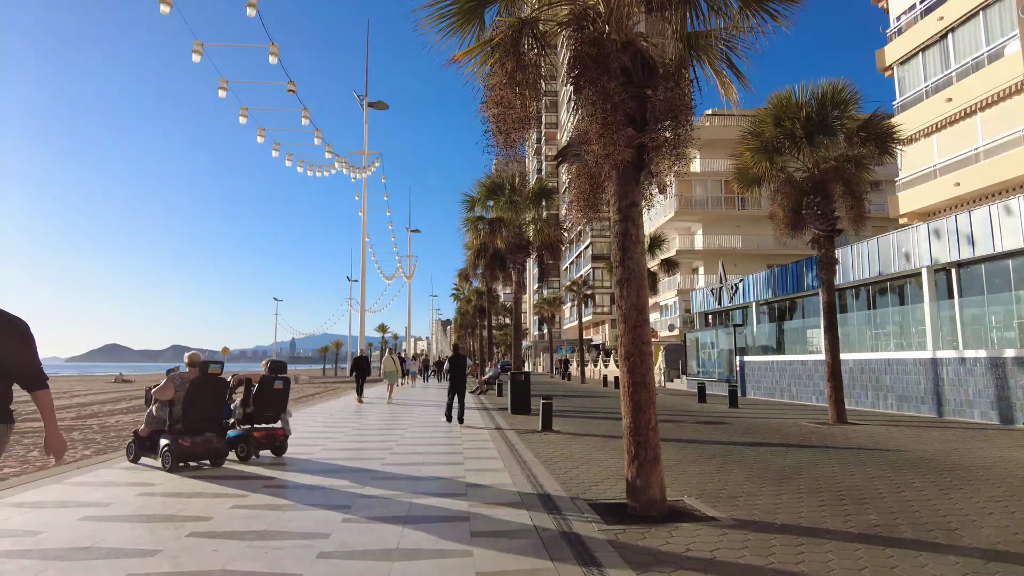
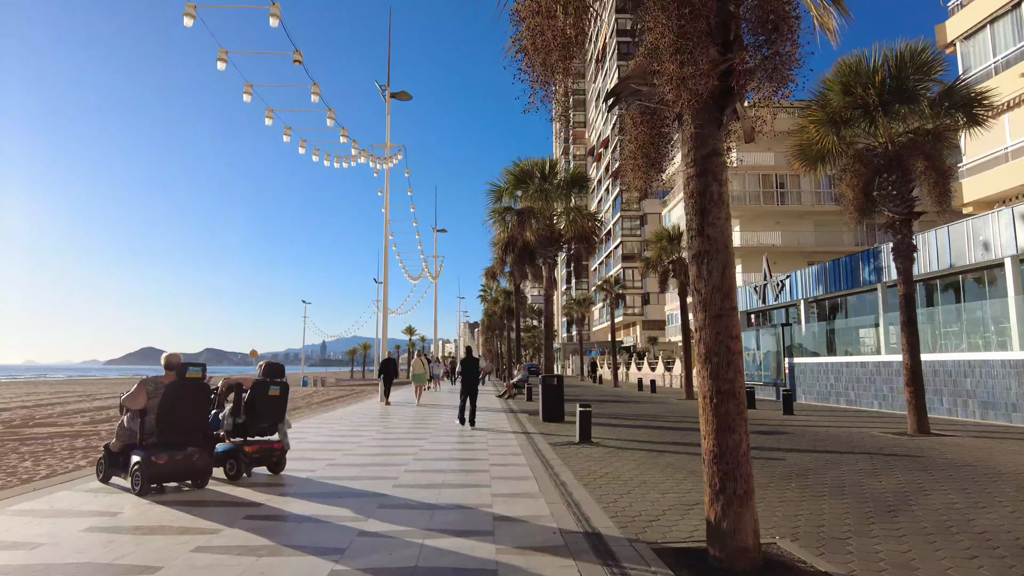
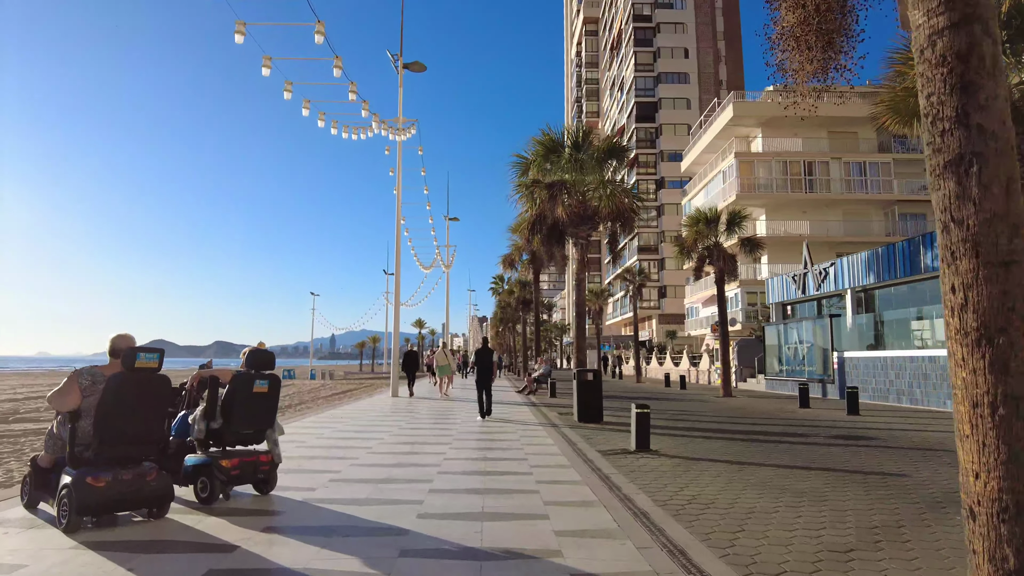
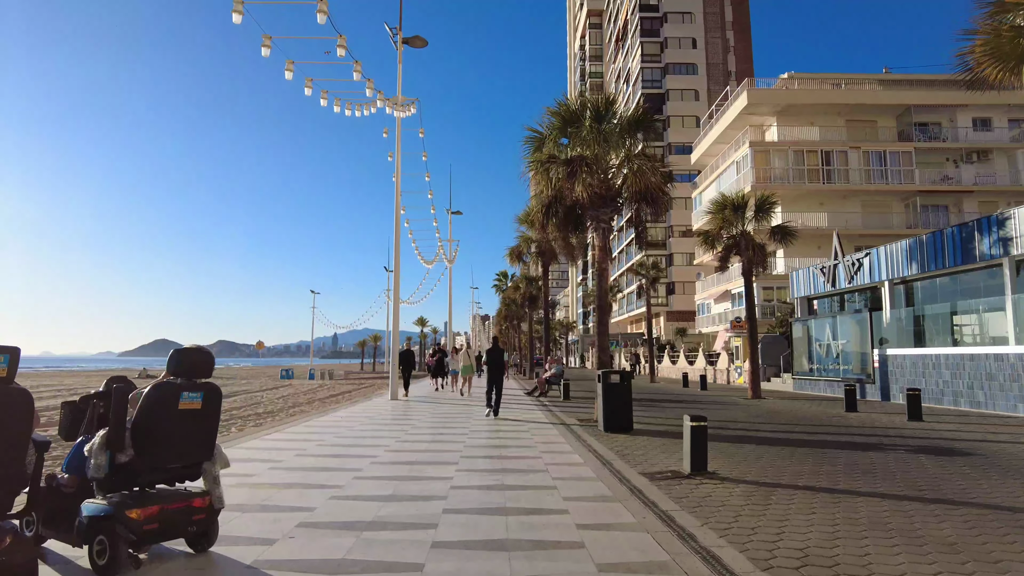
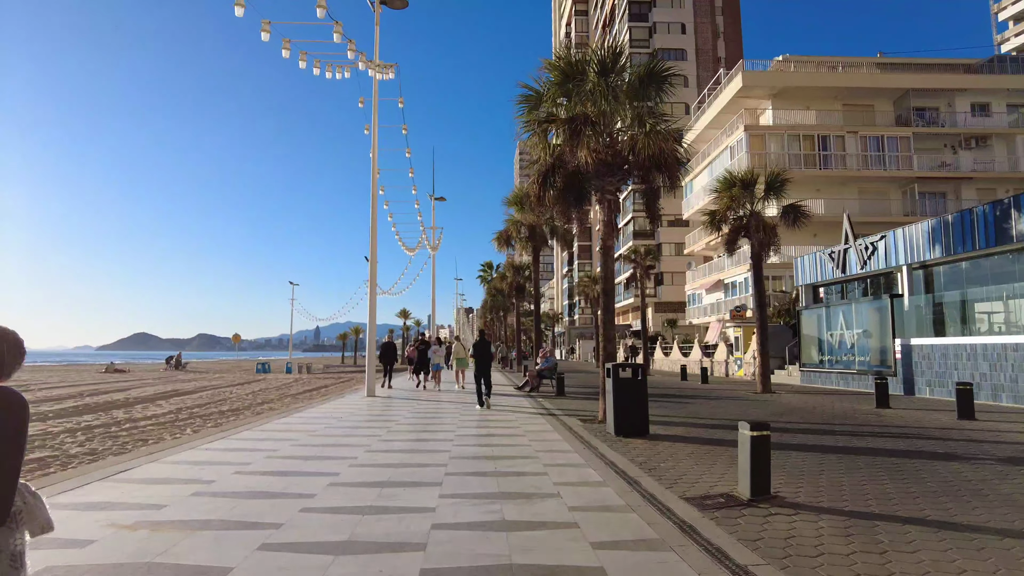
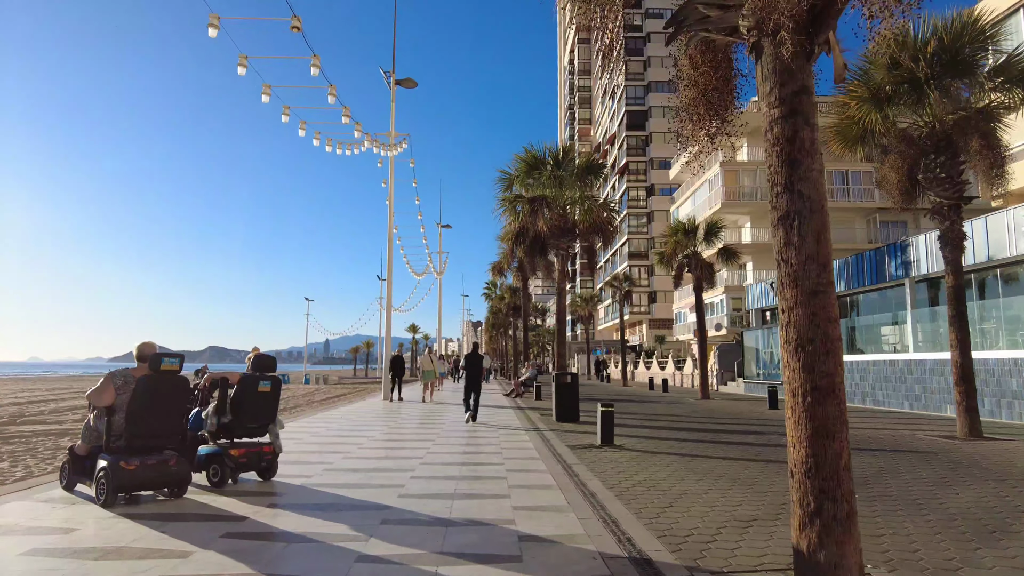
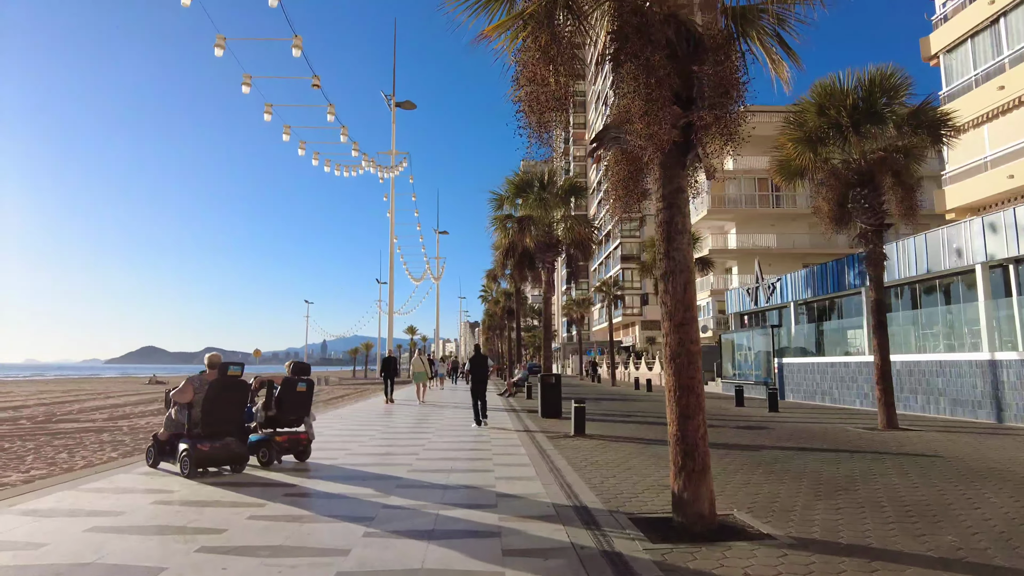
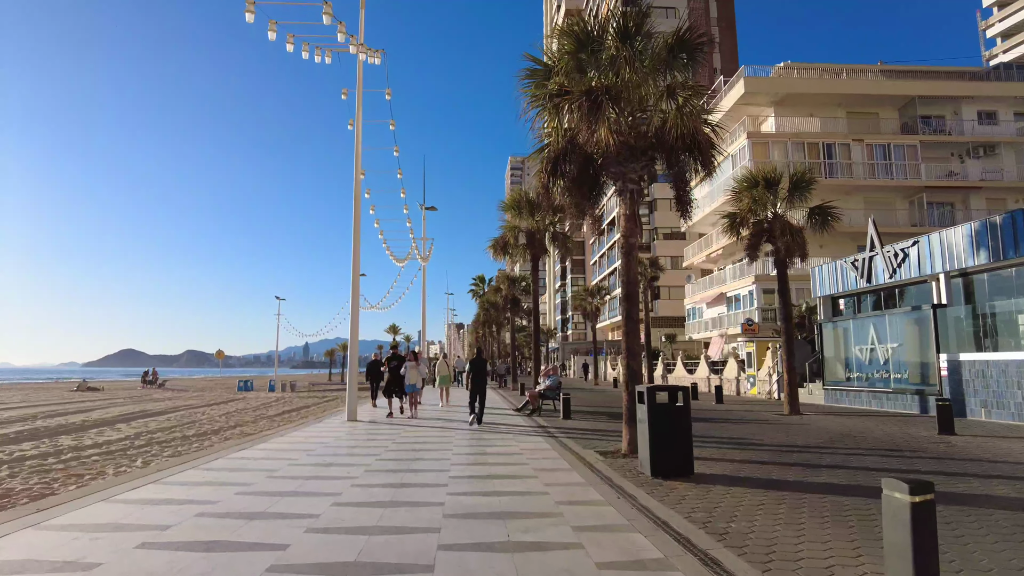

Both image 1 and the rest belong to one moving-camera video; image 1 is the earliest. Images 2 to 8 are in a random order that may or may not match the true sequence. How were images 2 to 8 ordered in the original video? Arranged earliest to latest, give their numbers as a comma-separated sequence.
7, 2, 6, 3, 4, 5, 8
